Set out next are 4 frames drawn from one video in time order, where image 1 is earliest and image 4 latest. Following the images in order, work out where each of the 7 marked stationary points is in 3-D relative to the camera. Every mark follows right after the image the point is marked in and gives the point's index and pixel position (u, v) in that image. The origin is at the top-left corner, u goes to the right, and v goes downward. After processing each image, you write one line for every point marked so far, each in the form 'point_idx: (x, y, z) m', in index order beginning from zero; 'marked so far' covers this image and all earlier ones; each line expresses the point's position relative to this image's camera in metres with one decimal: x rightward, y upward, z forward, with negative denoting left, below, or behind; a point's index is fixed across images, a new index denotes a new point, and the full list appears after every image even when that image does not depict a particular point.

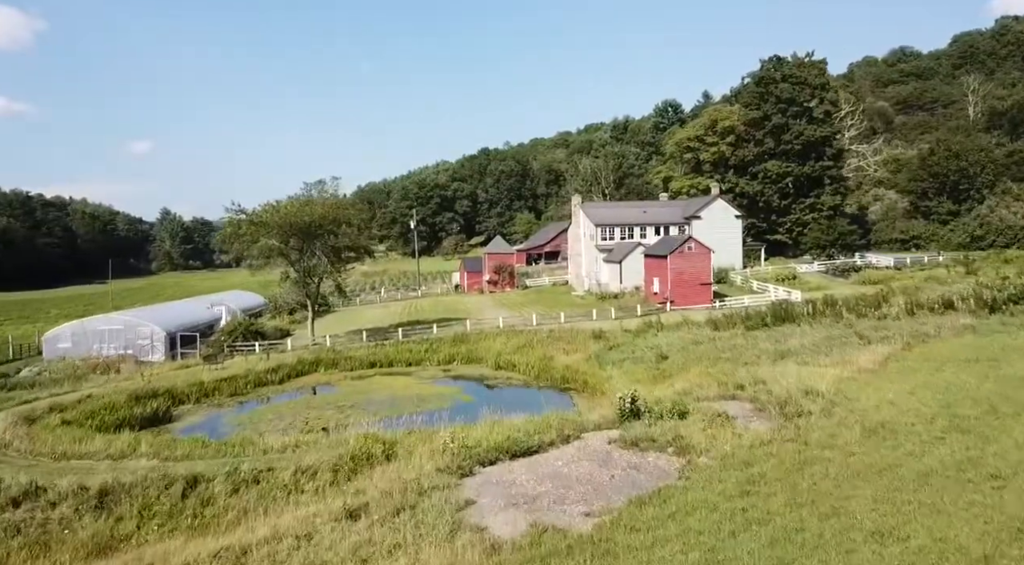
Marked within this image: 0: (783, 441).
0: (+6.4, -3.7, +17.1) m
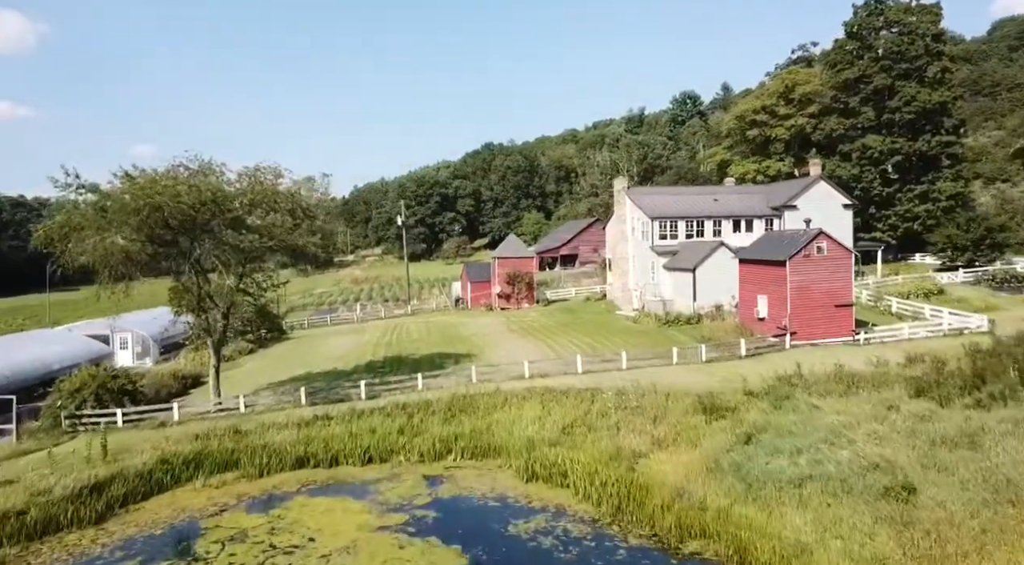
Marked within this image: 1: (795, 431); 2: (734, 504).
0: (+7.6, -4.5, -0.4) m
1: (+7.7, -4.0, +19.8) m
2: (+4.9, -4.8, +16.0) m
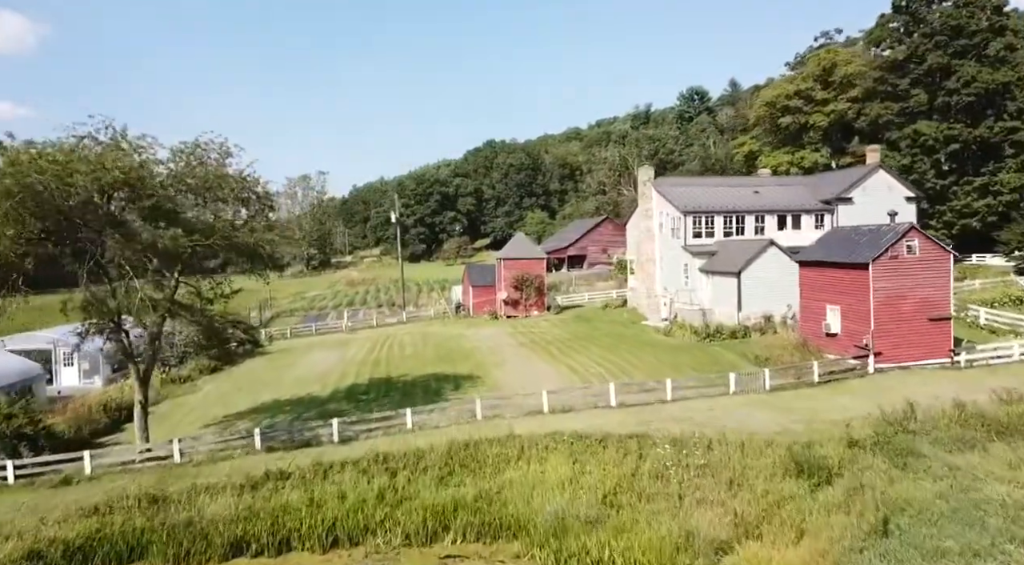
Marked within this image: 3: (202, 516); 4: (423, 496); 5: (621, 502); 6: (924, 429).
0: (+8.0, -4.7, -6.7) m
1: (+8.2, -4.2, +13.6) m
2: (+5.3, -5.1, +9.7) m
3: (-6.8, -5.1, +16.0) m
4: (-2.1, -4.9, +16.8) m
5: (+2.4, -4.6, +15.6) m
6: (+10.1, -3.6, +18.1) m
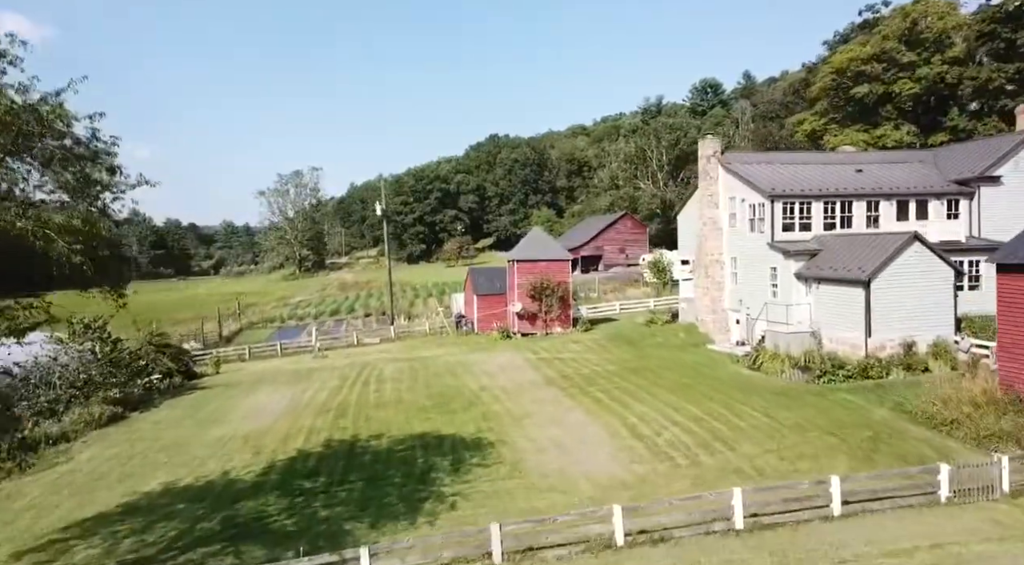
0: (+8.7, -5.1, -17.2) m
1: (+8.9, -4.6, +3.0) m
2: (+6.1, -5.5, -0.8) m
3: (-6.0, -5.5, +5.4) m
4: (-1.3, -5.3, +6.3) m
5: (+3.1, -5.0, +5.1) m
6: (+10.9, -4.0, +7.5) m
